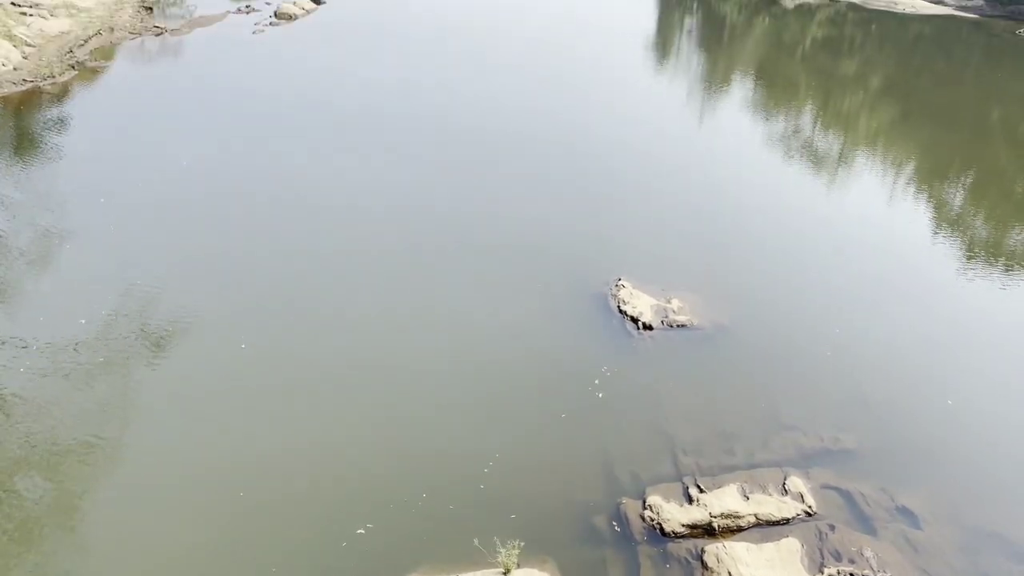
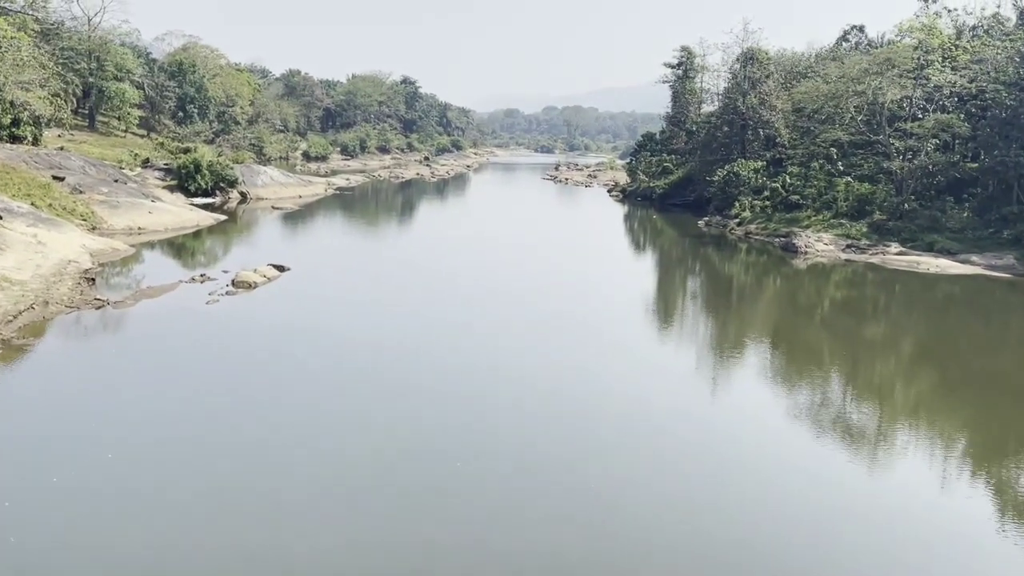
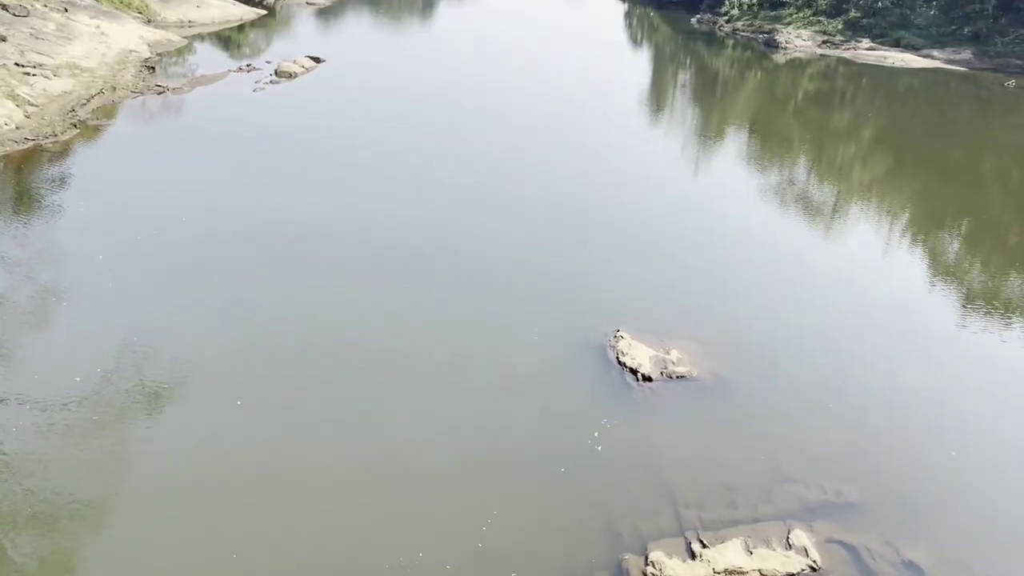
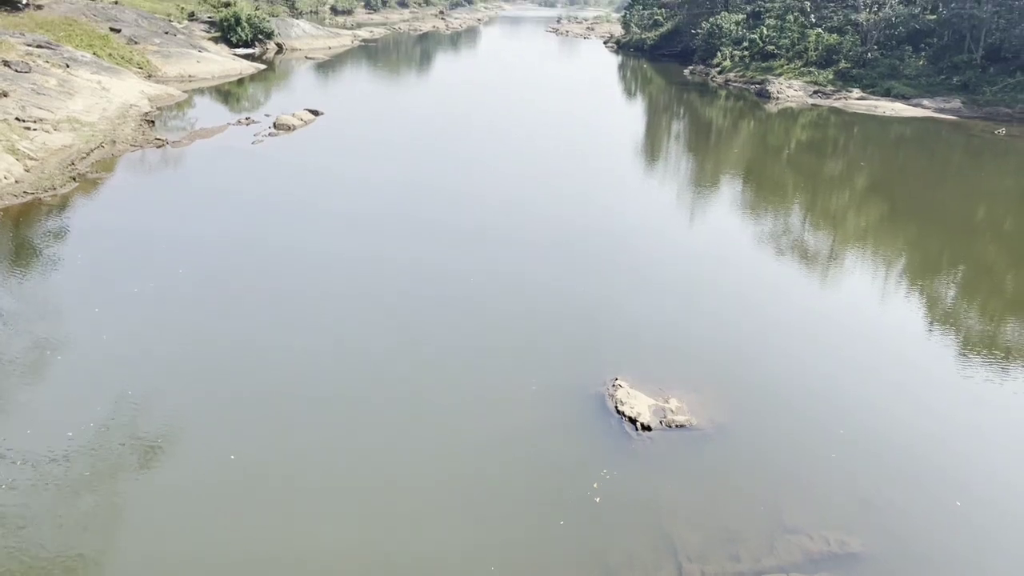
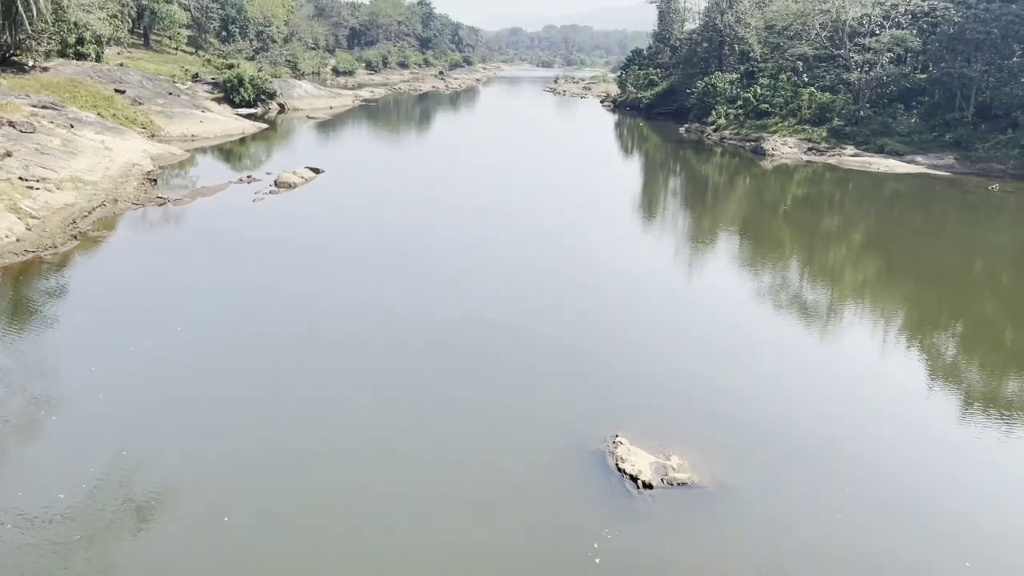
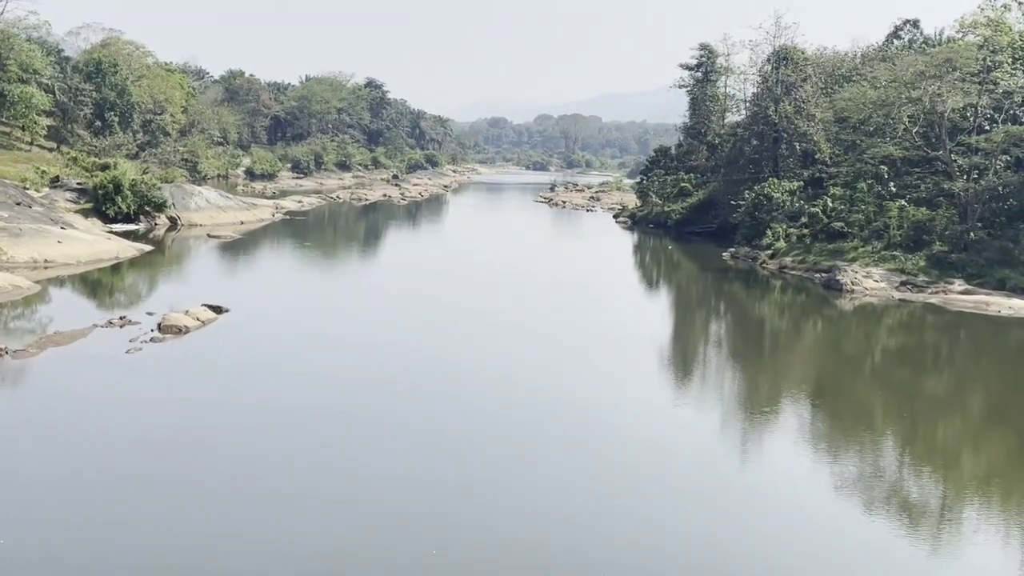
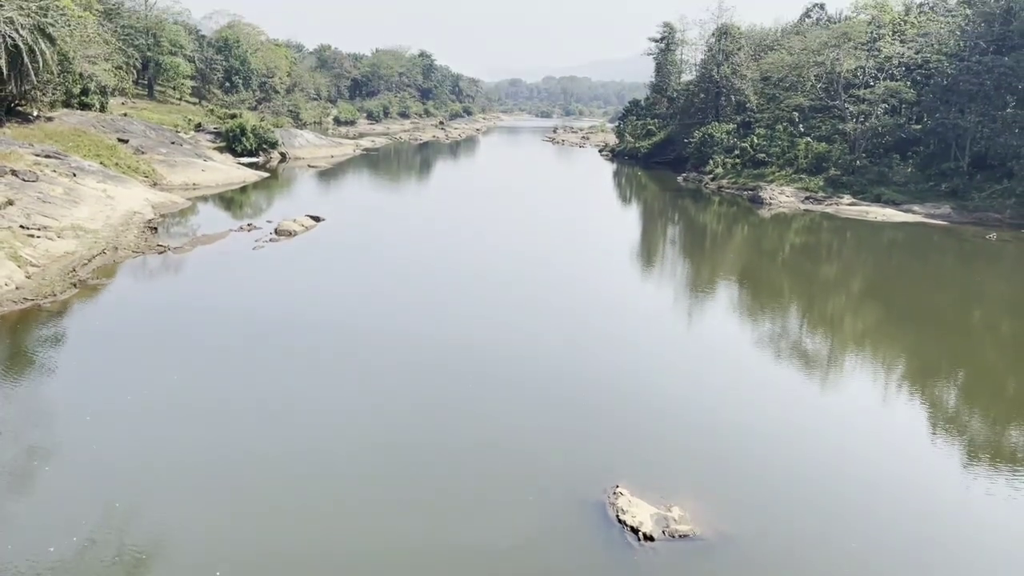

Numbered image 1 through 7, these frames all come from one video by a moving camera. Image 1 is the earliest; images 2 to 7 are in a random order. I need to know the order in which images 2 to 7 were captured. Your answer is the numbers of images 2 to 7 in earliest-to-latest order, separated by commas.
3, 4, 5, 7, 2, 6
